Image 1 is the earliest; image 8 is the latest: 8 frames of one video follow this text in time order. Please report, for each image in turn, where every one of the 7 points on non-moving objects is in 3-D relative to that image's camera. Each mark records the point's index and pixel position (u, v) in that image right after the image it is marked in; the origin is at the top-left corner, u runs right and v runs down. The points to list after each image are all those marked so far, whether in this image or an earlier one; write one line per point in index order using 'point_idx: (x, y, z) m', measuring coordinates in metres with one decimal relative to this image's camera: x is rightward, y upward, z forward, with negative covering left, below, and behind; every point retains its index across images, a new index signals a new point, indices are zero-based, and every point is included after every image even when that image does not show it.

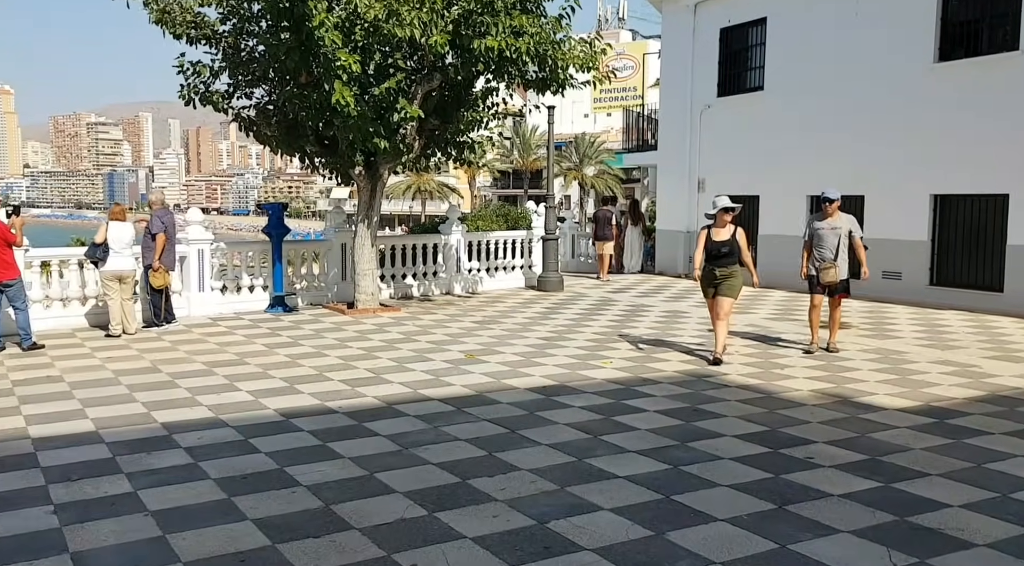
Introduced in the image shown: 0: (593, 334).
0: (+1.0, -0.7, +11.9) m
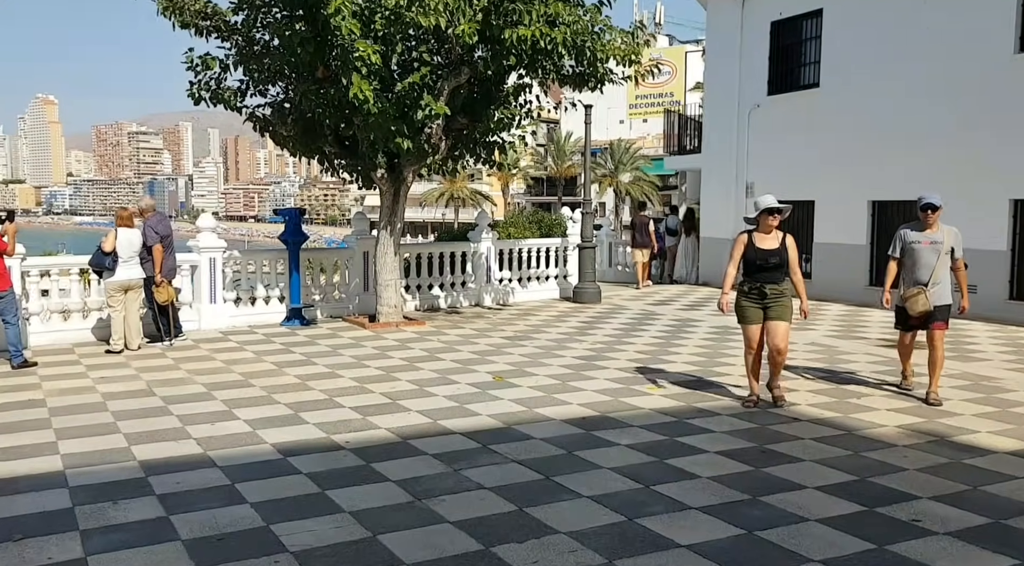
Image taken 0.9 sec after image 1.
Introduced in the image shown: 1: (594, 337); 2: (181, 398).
0: (+1.4, -0.8, +10.8) m
1: (+1.1, -0.7, +12.1) m
2: (-3.0, -1.0, +8.3) m
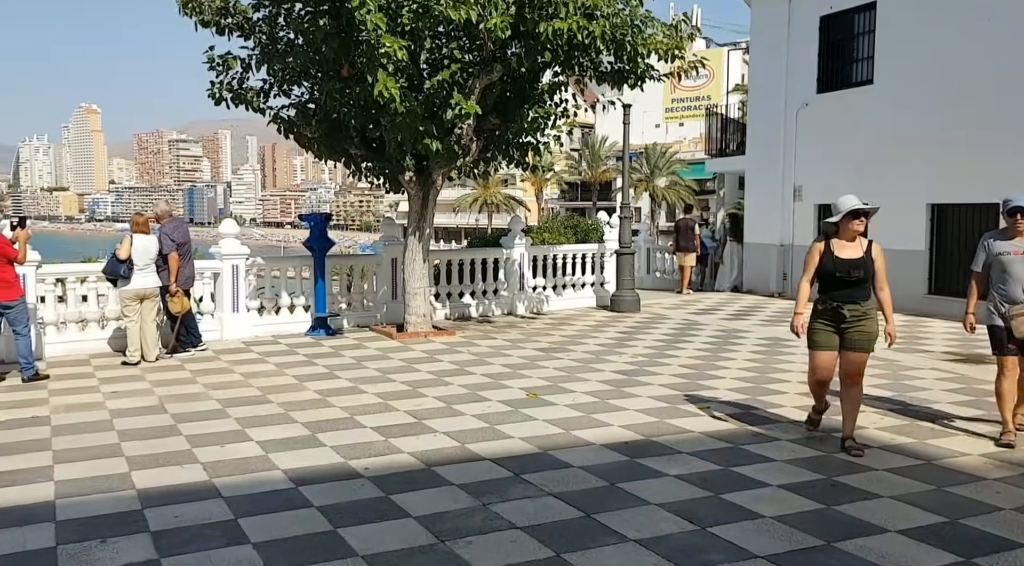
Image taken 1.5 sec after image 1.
0: (+1.8, -0.9, +10.1) m
1: (+1.5, -0.8, +11.4) m
2: (-2.7, -1.1, +7.8) m
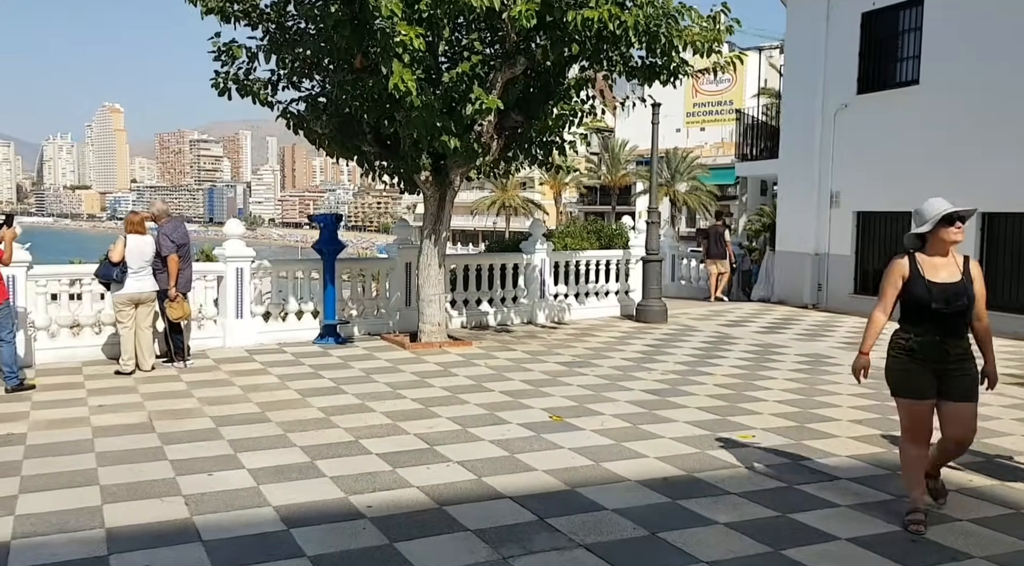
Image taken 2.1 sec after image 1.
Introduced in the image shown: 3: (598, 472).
0: (+2.0, -1.0, +9.3) m
1: (+1.7, -0.9, +10.6) m
2: (-2.5, -1.2, +7.1) m
3: (+0.6, -1.2, +6.1) m
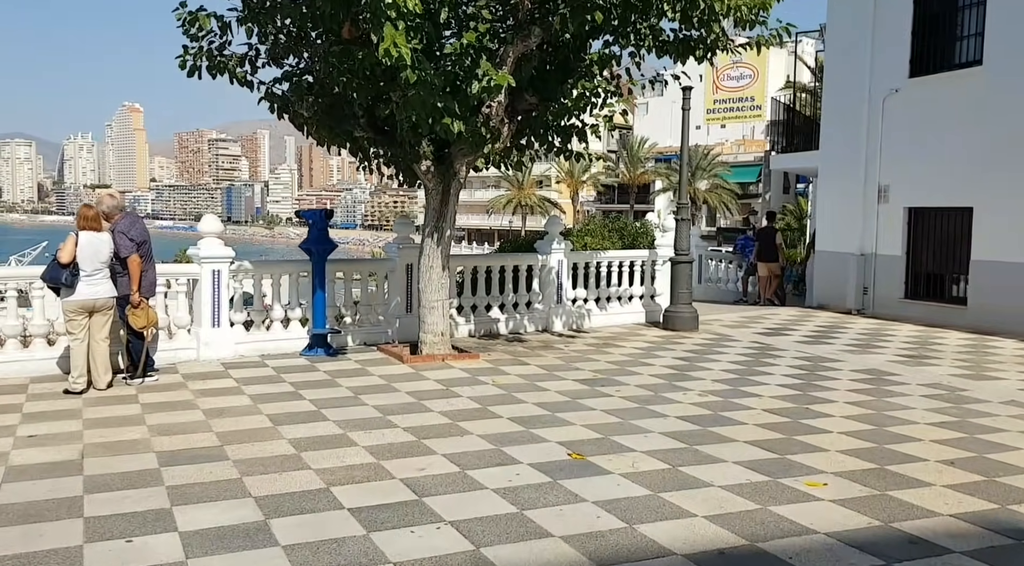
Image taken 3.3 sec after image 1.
0: (+2.1, -1.1, +7.9) m
1: (+1.8, -1.0, +9.1) m
2: (-2.4, -1.2, +5.7) m
3: (+0.6, -1.3, +4.7) m
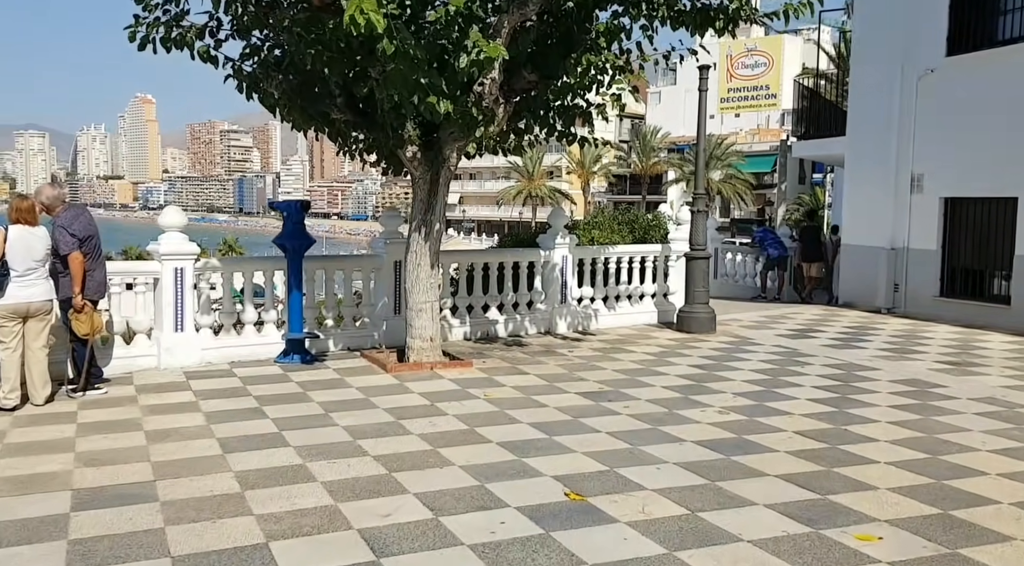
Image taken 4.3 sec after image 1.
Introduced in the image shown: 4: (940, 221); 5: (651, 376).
0: (+2.1, -1.1, +6.8) m
1: (+1.8, -1.0, +8.1) m
2: (-2.5, -1.2, +4.7) m
3: (+0.5, -1.3, +3.6) m
4: (+6.4, +0.9, +13.9) m
5: (+1.4, -0.9, +9.1) m
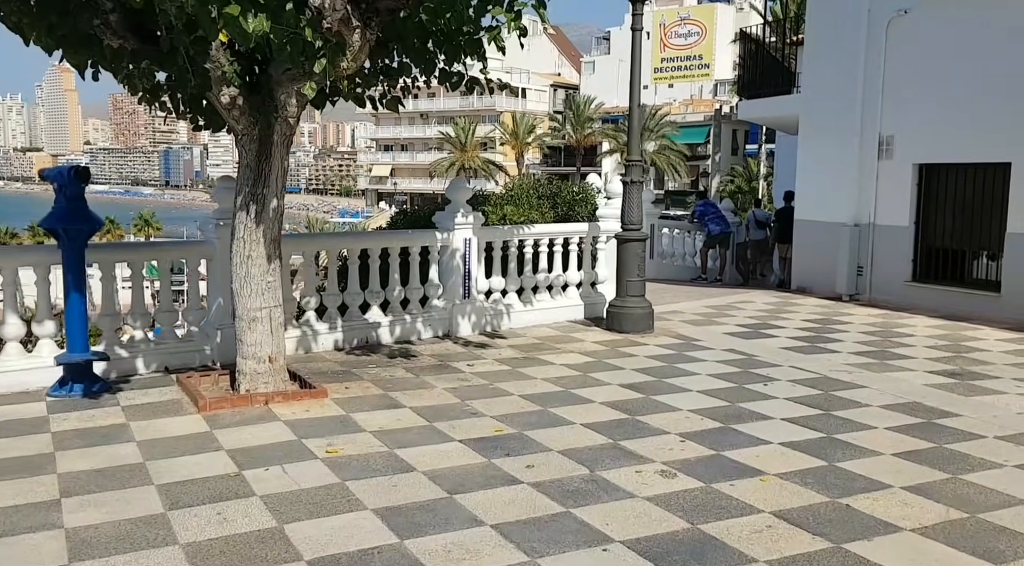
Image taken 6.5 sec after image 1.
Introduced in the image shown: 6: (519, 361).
0: (+1.3, -1.1, +4.5) m
1: (+0.9, -1.0, +5.7) m
2: (-3.2, -1.4, +2.1) m
3: (-0.1, -1.5, +1.2) m
4: (+5.1, +1.1, +11.7) m
5: (+0.4, -0.9, +6.7) m
6: (+0.1, -0.7, +8.5) m
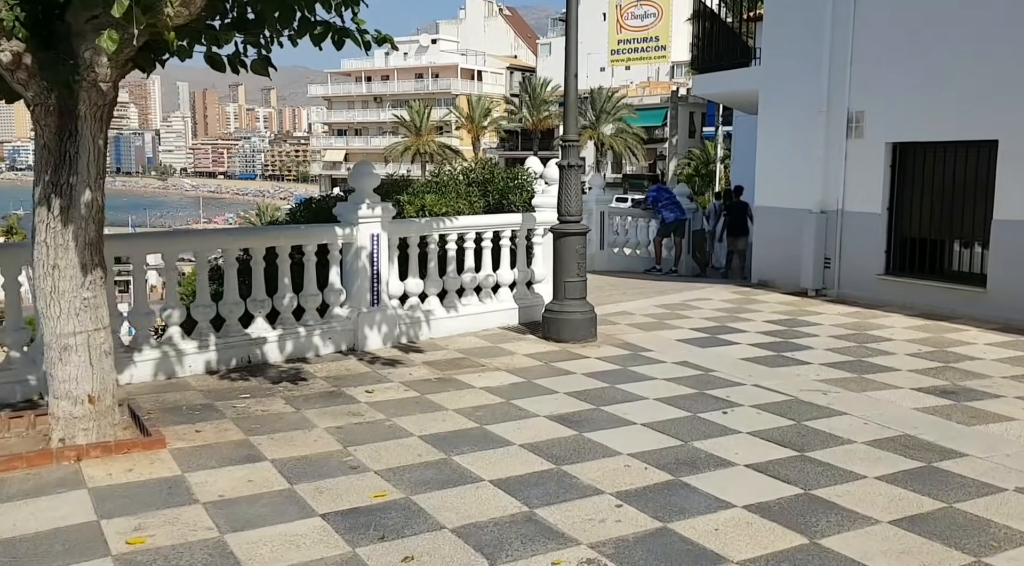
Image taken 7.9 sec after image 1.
0: (+0.8, -1.2, +3.1) m
1: (+0.4, -1.1, +4.3) m
2: (-3.6, -1.6, +0.5) m
3: (-0.4, -1.6, -0.3) m
4: (+4.2, +1.2, +10.5) m
5: (-0.2, -1.0, +5.2) m
6: (-0.6, -0.7, +7.0) m
